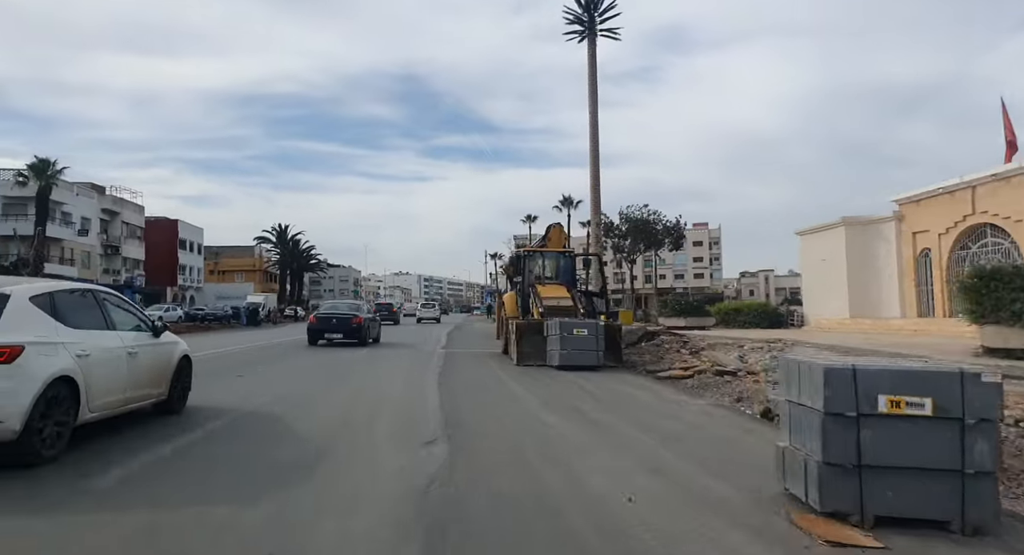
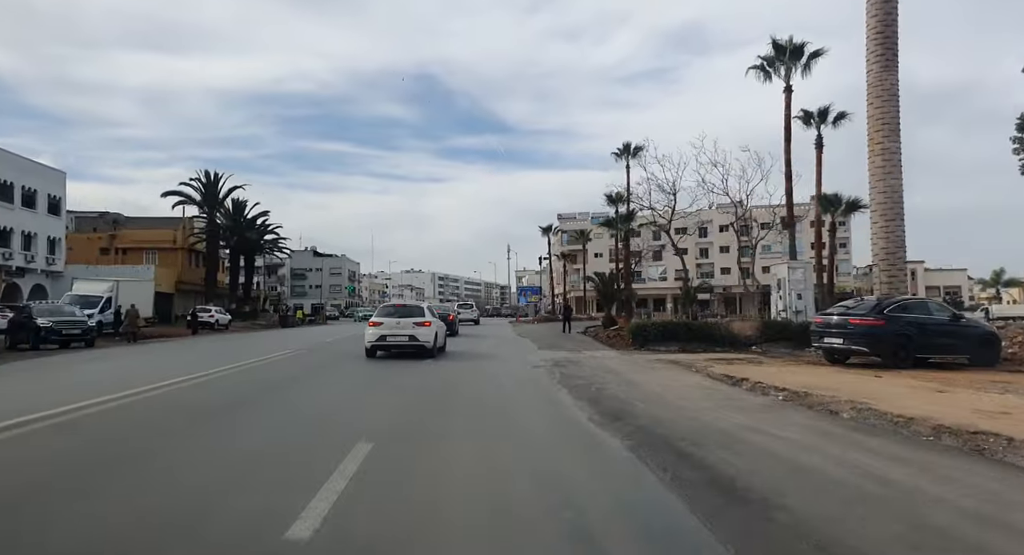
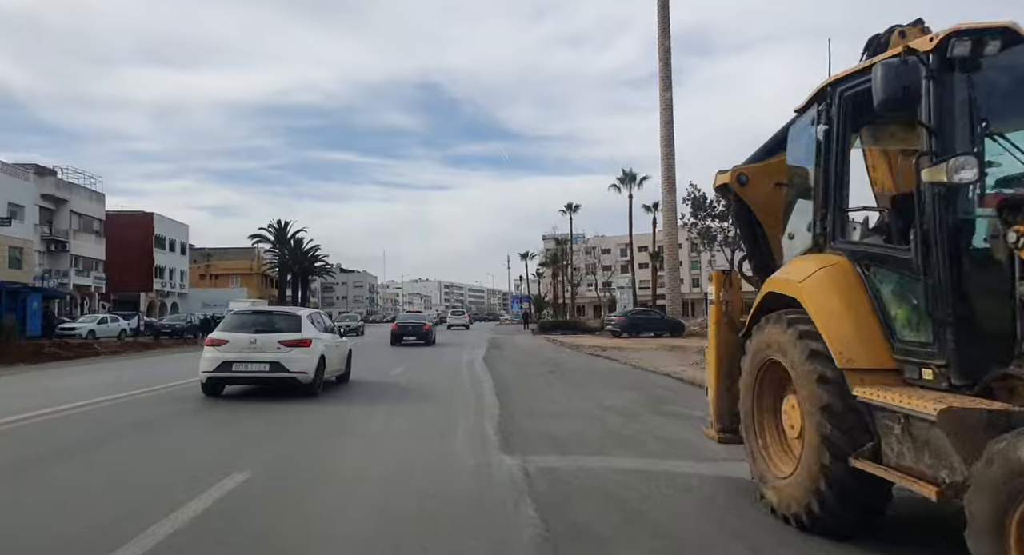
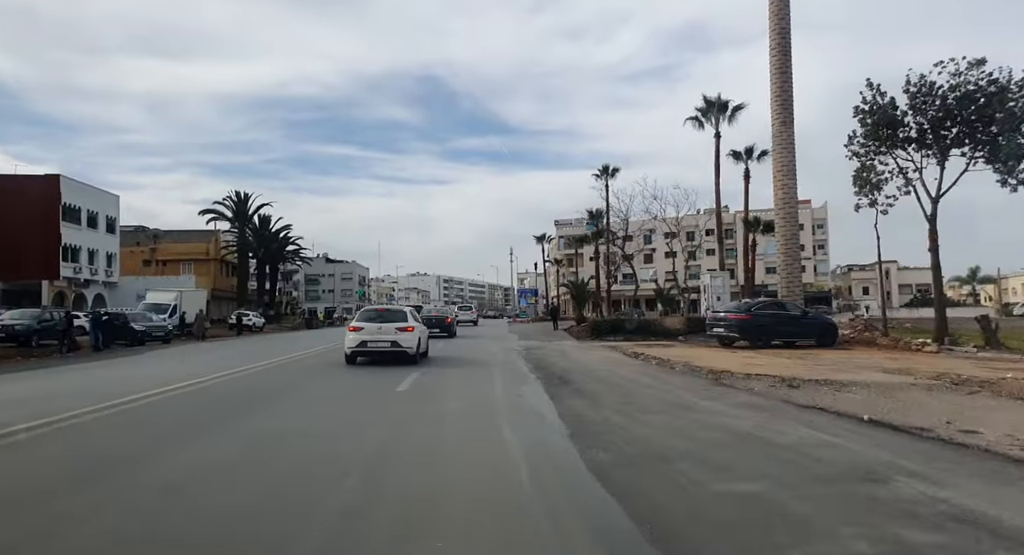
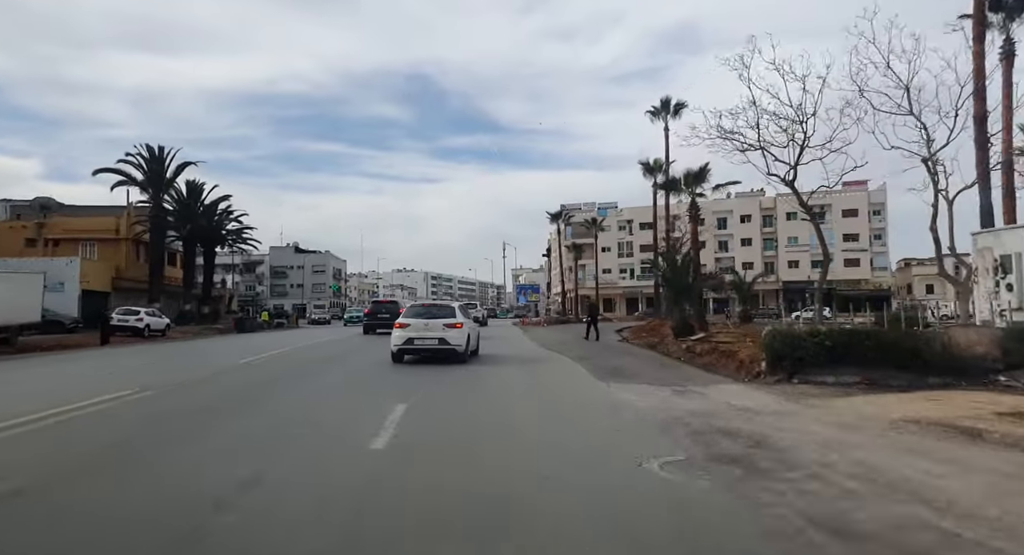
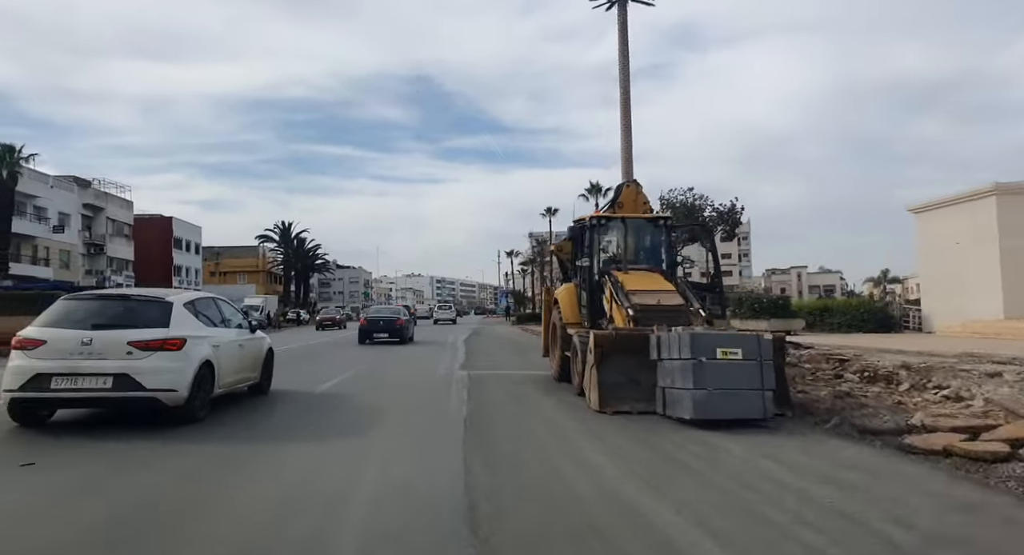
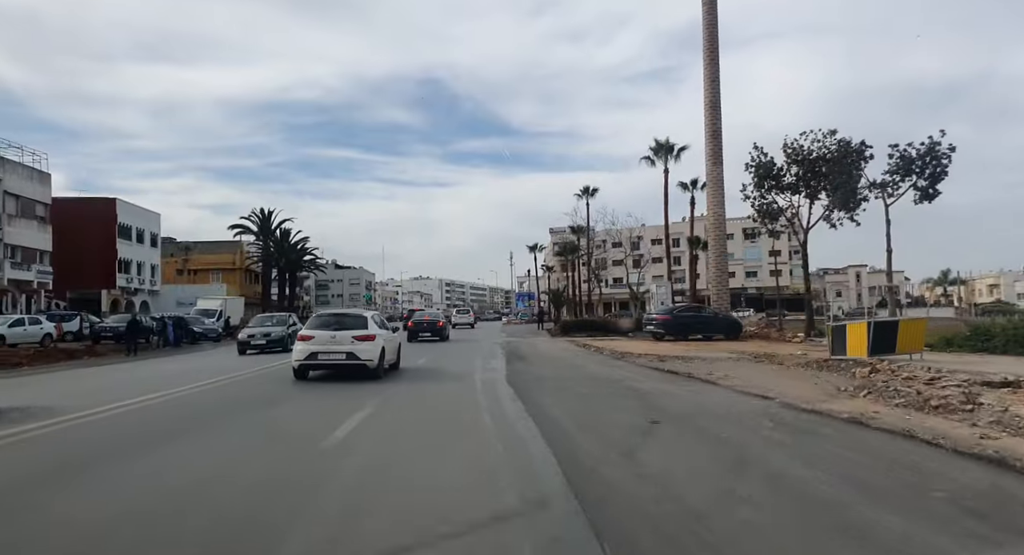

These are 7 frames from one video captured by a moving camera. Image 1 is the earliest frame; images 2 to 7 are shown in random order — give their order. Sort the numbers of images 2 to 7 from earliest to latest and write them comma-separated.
6, 3, 7, 4, 2, 5
